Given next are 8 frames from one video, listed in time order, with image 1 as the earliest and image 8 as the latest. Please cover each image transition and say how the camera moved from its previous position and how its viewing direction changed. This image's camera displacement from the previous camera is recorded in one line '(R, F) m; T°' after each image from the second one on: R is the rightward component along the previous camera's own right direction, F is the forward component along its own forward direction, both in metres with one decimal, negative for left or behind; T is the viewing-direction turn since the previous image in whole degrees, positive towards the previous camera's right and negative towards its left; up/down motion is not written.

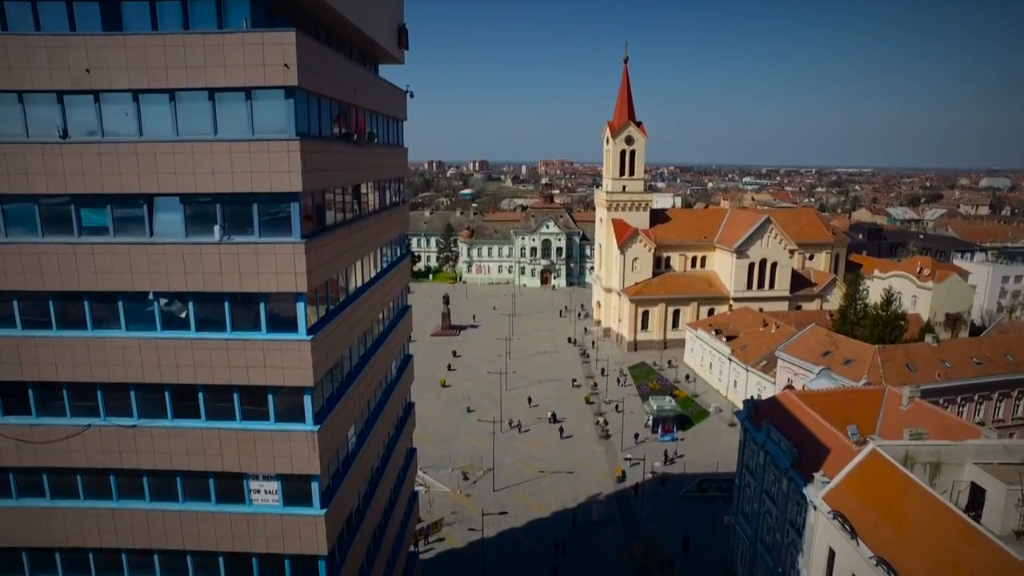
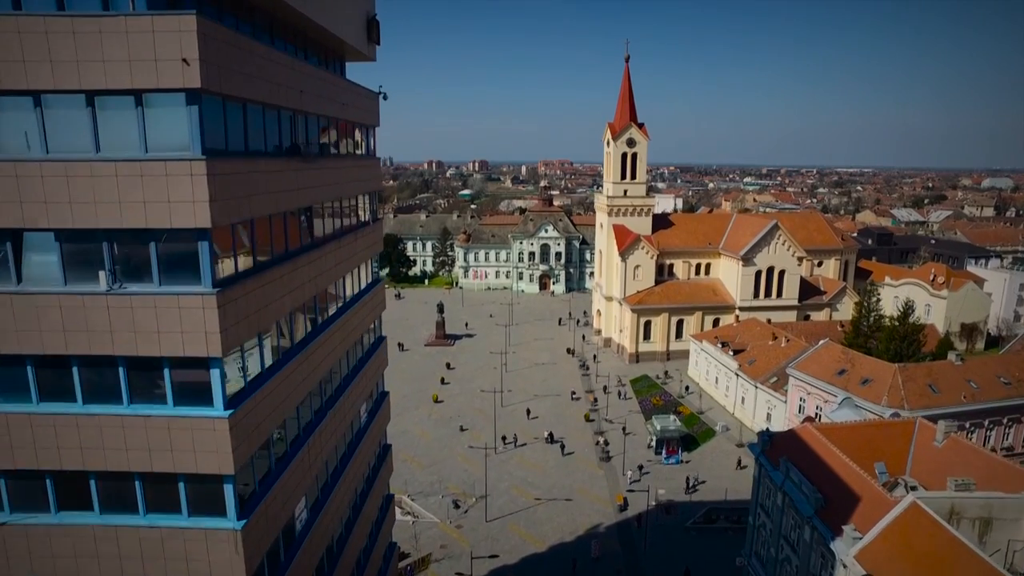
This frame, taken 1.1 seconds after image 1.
(+0.3, +2.3) m; 0°
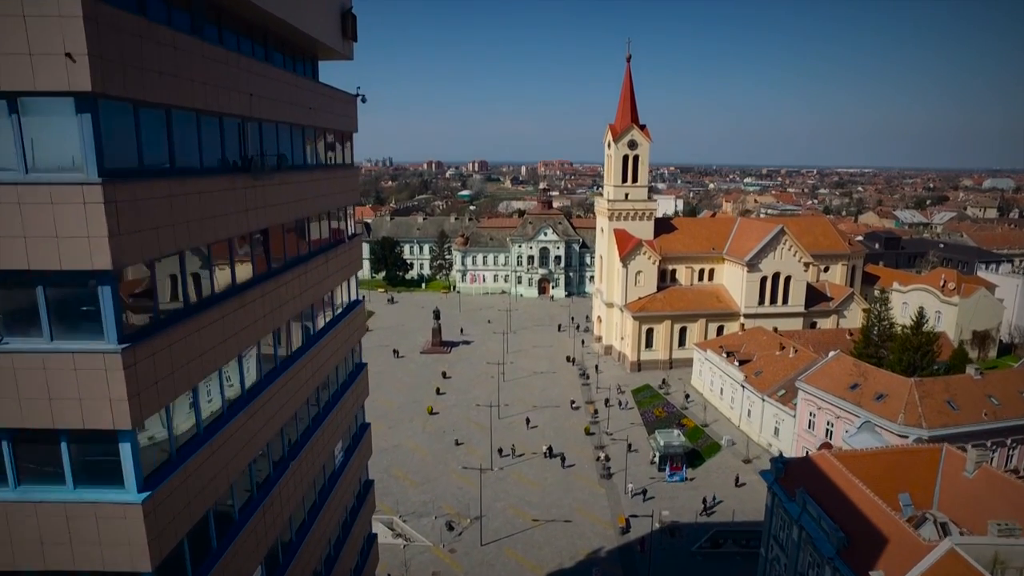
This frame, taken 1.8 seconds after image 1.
(+0.2, +1.6) m; 0°
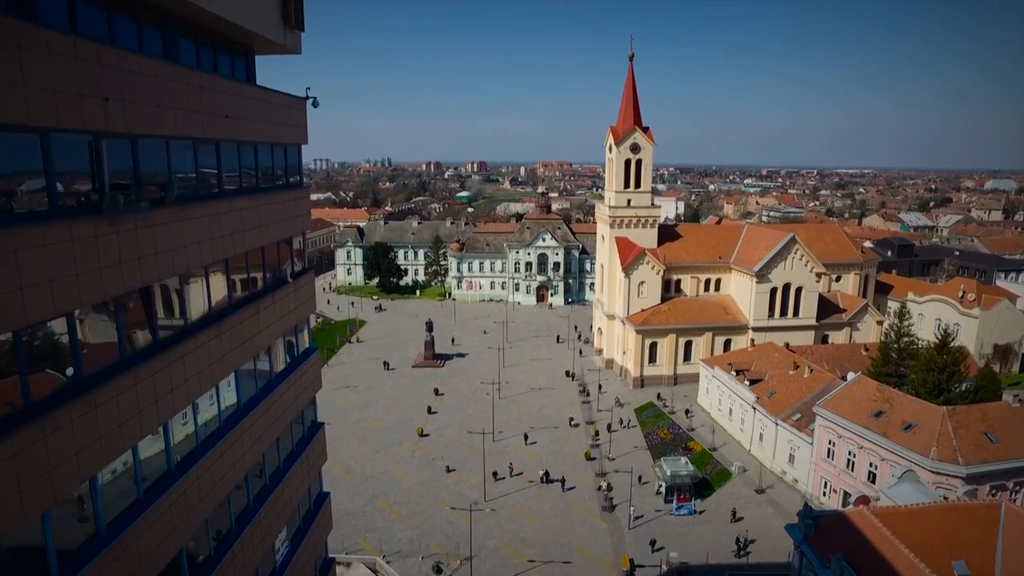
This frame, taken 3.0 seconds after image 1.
(+0.3, +2.7) m; 0°
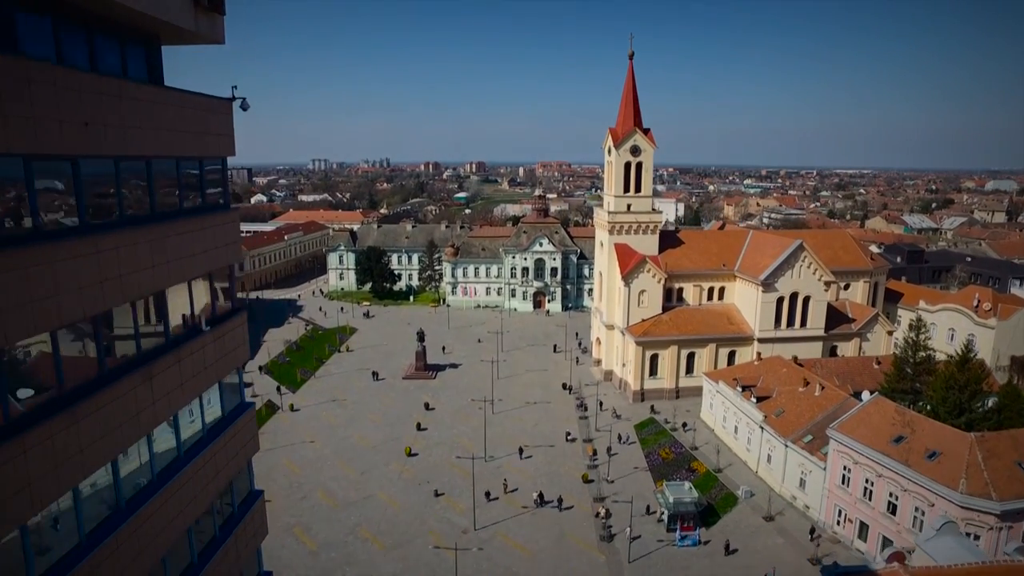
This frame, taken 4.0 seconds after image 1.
(+0.4, +2.2) m; 0°
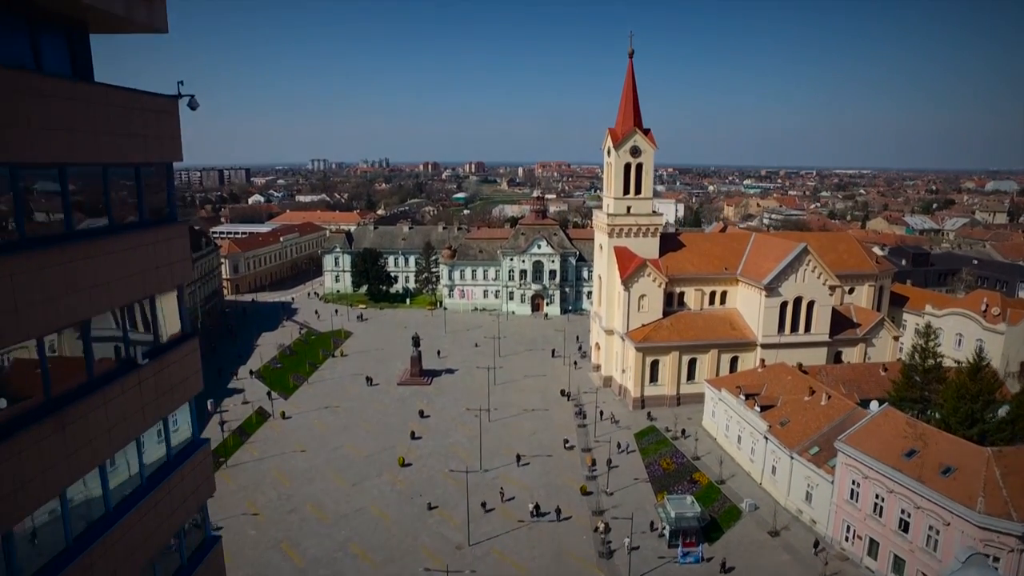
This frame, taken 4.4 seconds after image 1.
(+0.2, +1.2) m; 0°
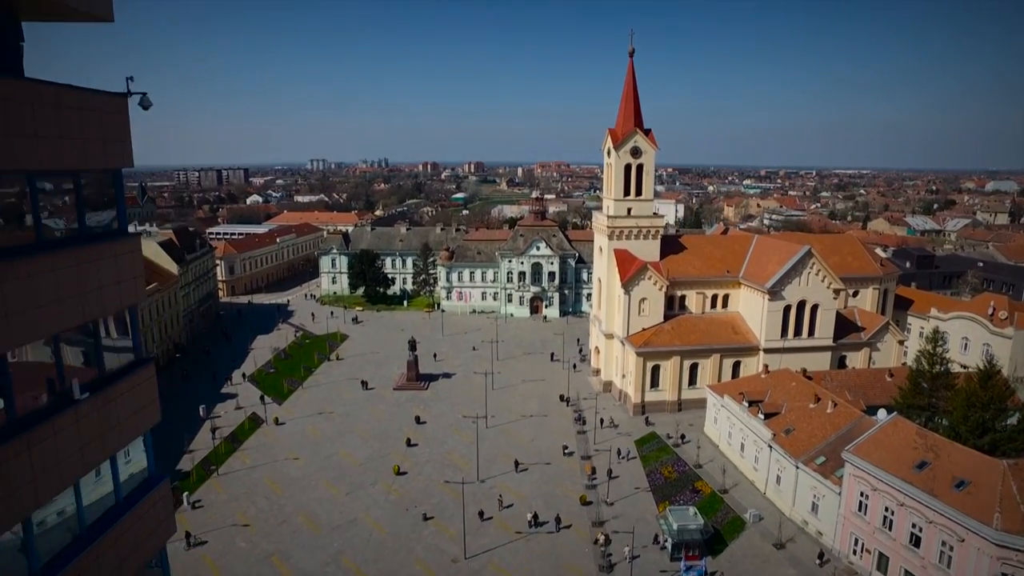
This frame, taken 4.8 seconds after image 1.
(+0.1, +0.9) m; 0°
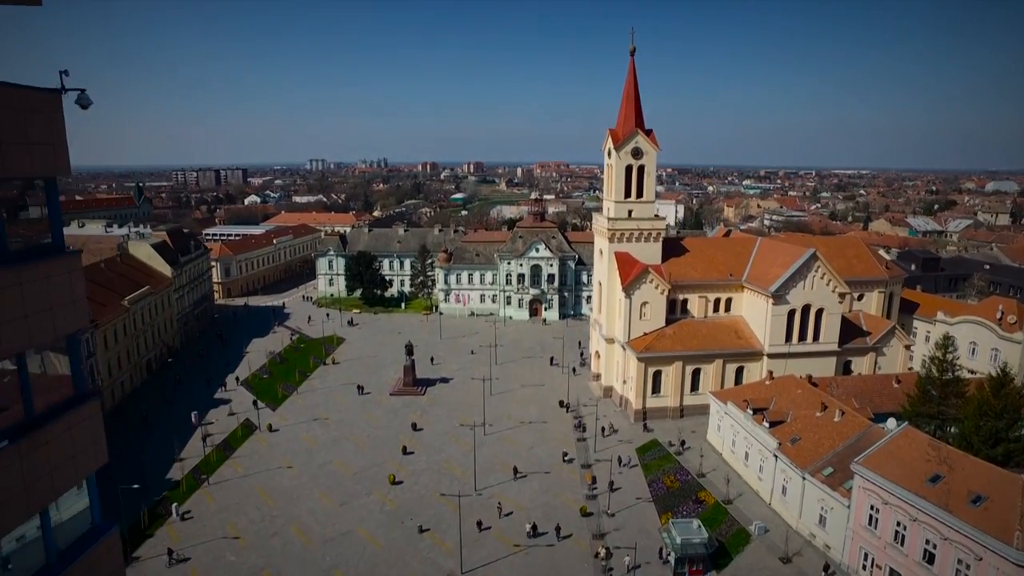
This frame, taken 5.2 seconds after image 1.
(+0.1, +1.0) m; 0°
